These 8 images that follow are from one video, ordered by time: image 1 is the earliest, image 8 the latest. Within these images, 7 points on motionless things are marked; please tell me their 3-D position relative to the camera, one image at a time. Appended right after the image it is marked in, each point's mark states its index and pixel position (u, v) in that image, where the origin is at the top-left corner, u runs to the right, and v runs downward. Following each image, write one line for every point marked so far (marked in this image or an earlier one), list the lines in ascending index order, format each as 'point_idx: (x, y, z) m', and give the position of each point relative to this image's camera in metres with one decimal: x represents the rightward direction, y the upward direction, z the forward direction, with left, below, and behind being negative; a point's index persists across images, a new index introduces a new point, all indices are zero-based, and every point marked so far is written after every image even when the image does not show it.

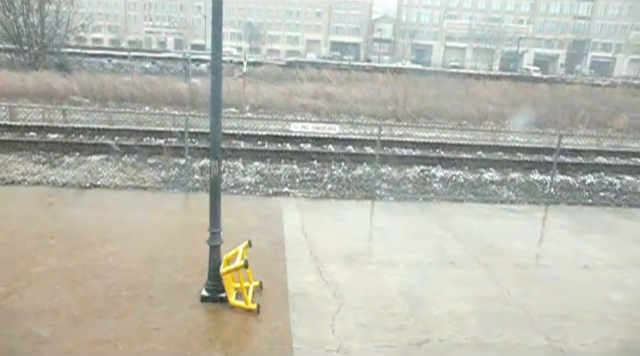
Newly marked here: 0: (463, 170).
0: (+3.3, +0.2, +11.9) m
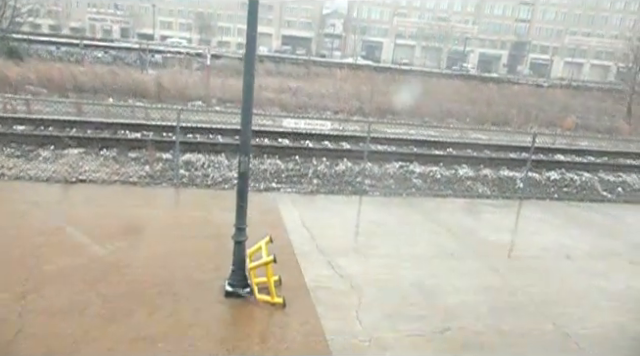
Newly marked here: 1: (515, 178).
0: (+2.8, +0.3, +12.4) m
1: (+4.6, 0.0, +12.2) m
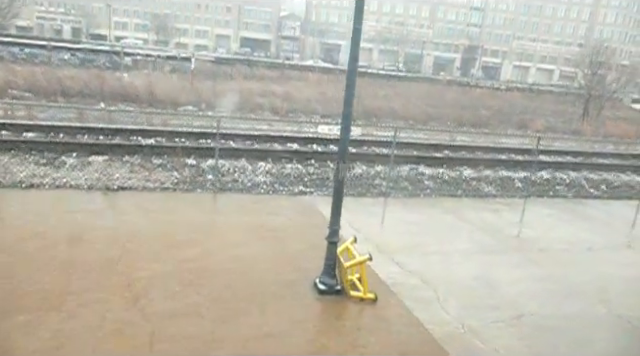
0: (+3.1, +0.3, +13.1) m
1: (+4.9, 0.0, +13.1) m
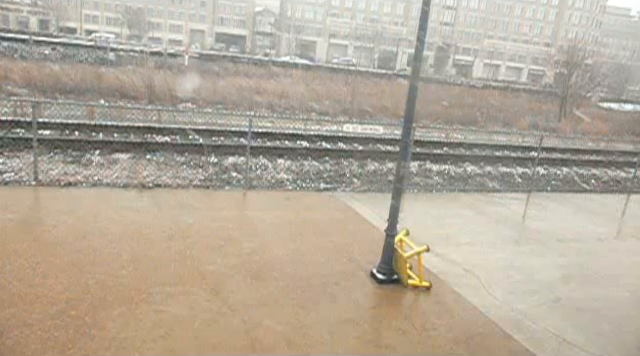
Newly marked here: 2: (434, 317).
0: (+3.4, +0.4, +13.7) m
1: (+5.1, +0.1, +13.9) m
2: (+1.3, -1.5, +5.7) m
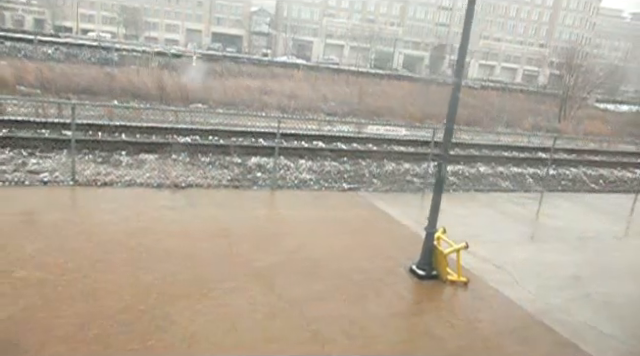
0: (+3.8, +0.4, +14.1) m
1: (+5.6, +0.1, +14.2) m
2: (+1.8, -1.5, +6.0) m
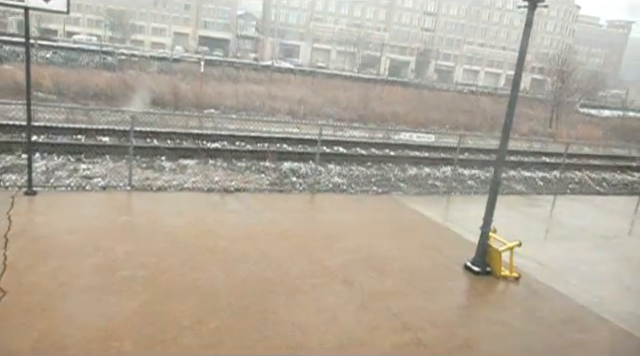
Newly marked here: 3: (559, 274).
0: (+4.4, +0.3, +14.7) m
1: (+6.1, 0.0, +15.0) m
2: (+2.7, -1.6, +6.6) m
3: (+3.5, -1.4, +7.7) m
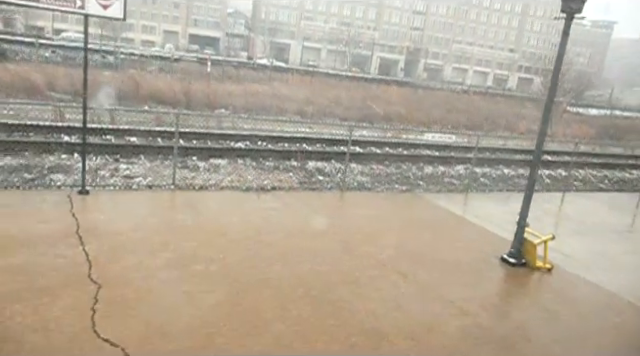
0: (+4.9, +0.3, +15.4) m
1: (+6.6, +0.1, +15.6) m
2: (+3.5, -1.6, +7.2) m
3: (+4.2, -1.4, +8.3) m
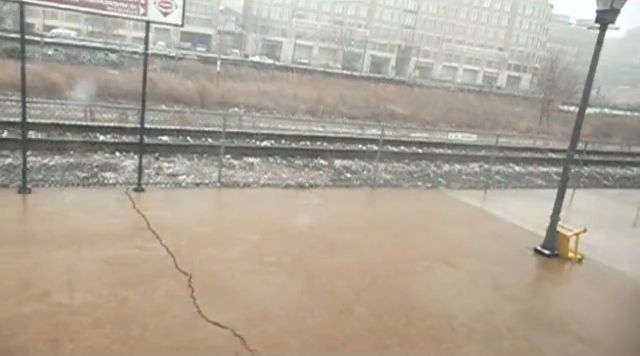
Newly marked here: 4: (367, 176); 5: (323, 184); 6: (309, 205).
0: (+5.4, +0.4, +16.0) m
1: (+7.2, +0.2, +16.4) m
2: (+4.3, -1.5, +7.8) m
3: (+5.0, -1.4, +9.0) m
4: (+1.1, 0.0, +12.5) m
5: (+0.1, -0.1, +11.2) m
6: (-0.3, -0.5, +9.7) m
